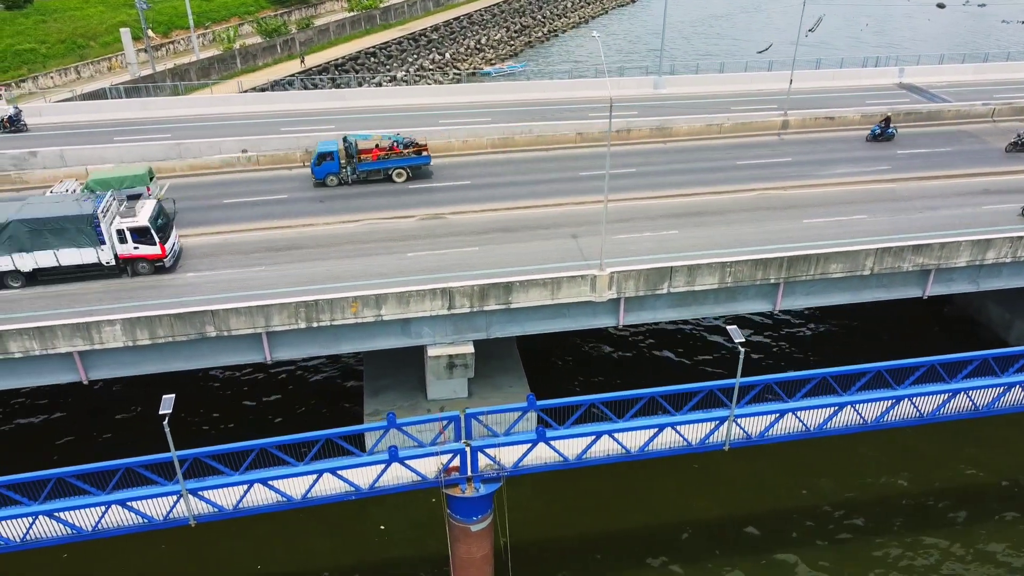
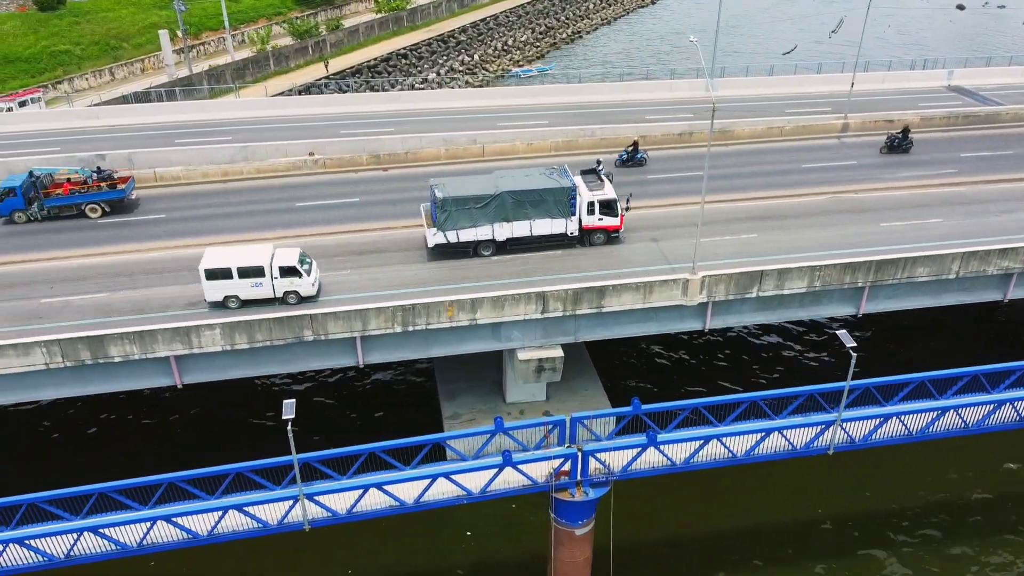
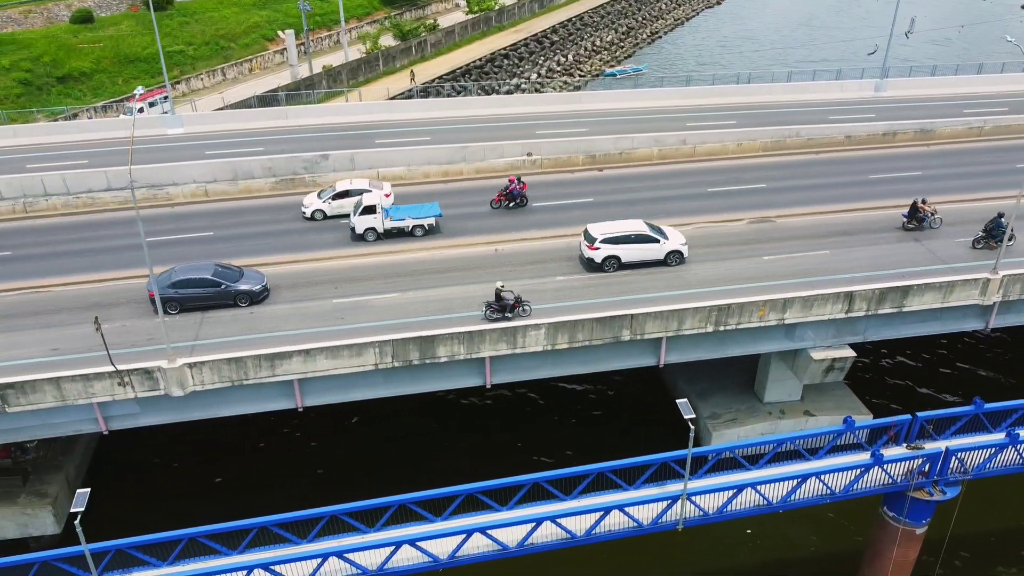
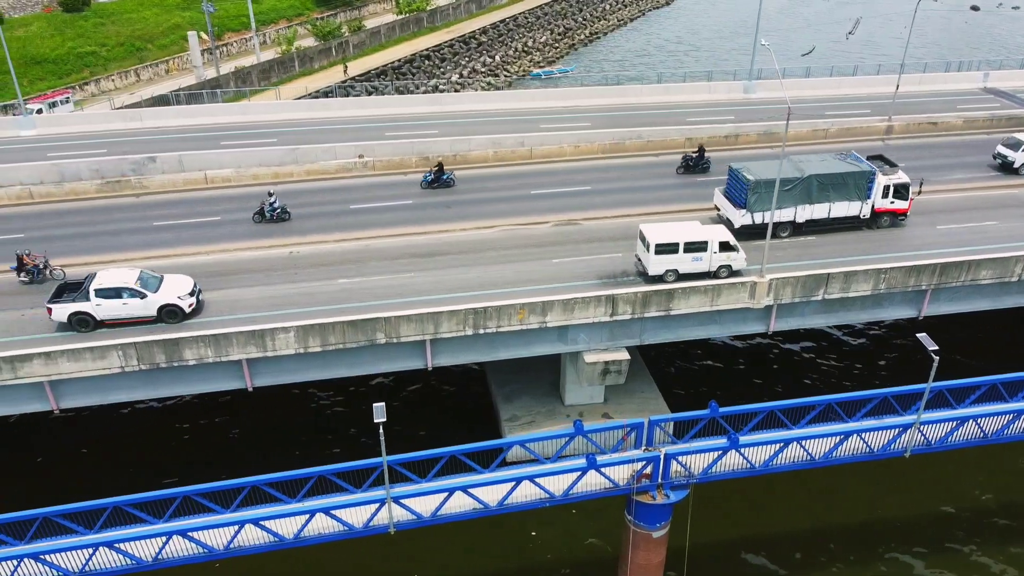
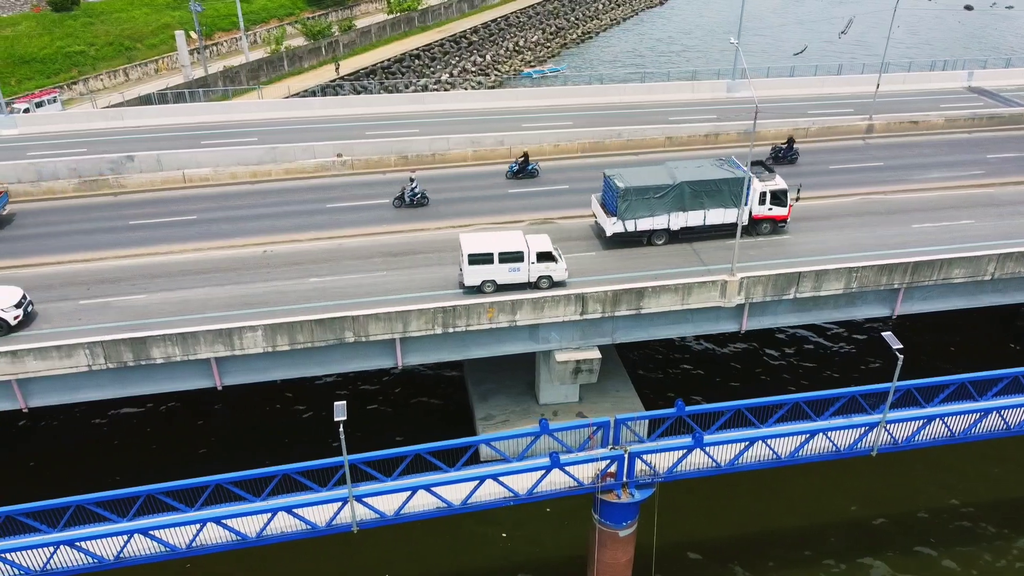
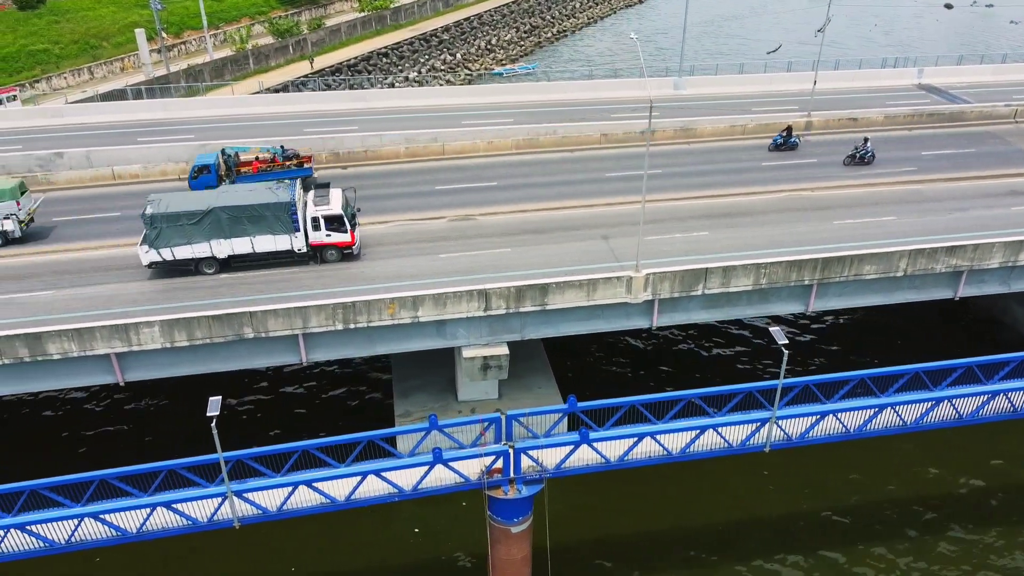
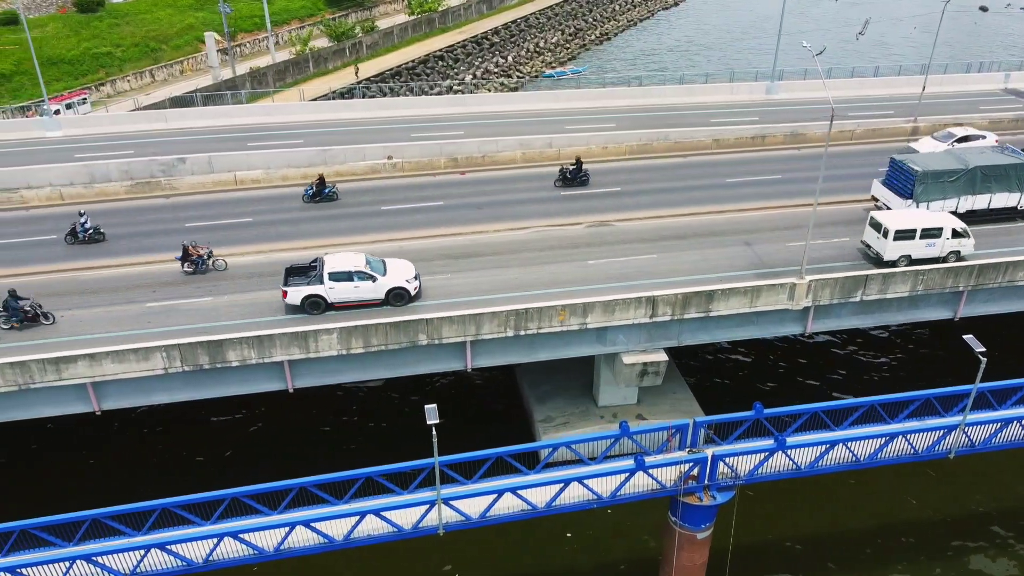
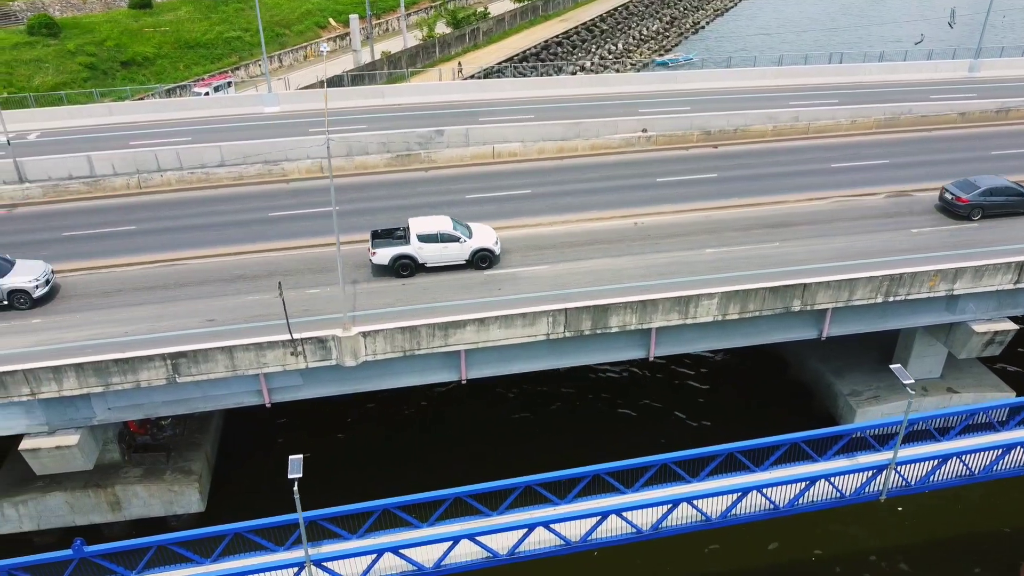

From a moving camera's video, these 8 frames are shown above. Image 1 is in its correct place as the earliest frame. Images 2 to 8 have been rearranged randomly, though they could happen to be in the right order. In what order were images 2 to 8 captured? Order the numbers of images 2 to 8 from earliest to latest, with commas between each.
6, 2, 5, 4, 7, 3, 8
